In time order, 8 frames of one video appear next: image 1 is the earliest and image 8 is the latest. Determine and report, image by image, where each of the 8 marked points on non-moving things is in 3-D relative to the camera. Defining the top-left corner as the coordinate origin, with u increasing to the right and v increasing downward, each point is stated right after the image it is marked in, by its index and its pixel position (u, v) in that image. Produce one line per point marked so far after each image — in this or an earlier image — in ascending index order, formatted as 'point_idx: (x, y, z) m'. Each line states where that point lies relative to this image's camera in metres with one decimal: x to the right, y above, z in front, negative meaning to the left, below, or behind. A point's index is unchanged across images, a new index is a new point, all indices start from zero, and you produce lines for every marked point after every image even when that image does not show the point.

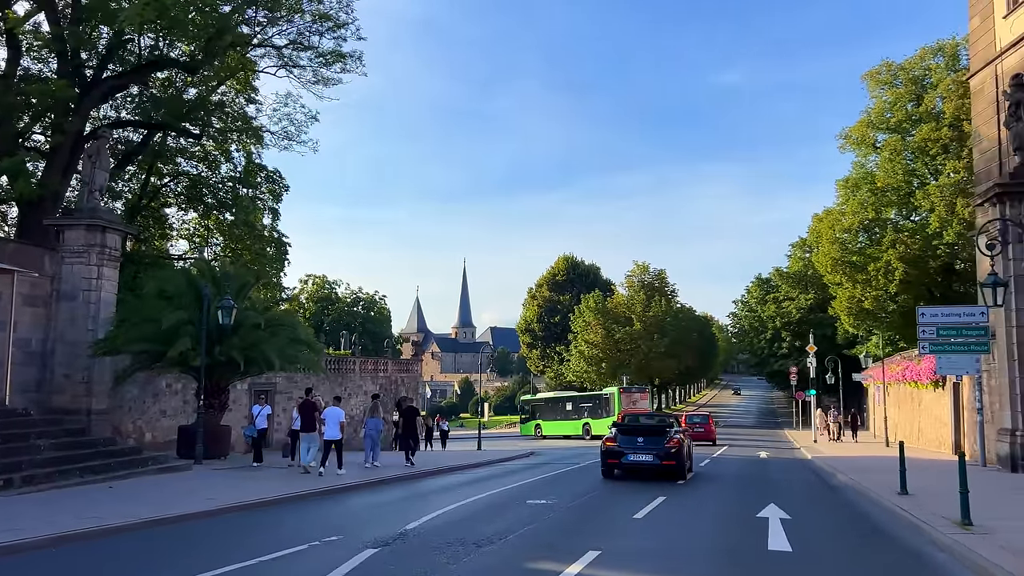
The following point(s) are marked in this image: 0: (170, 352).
0: (-7.3, -1.4, +17.6) m
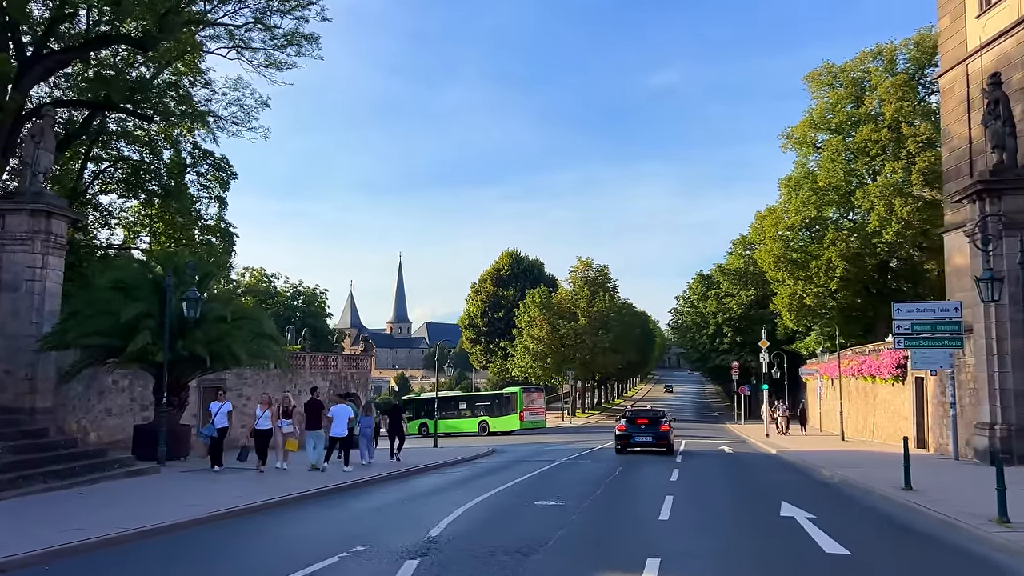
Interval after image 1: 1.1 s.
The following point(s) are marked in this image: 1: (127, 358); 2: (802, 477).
0: (-7.7, -1.2, +16.4) m
1: (-7.8, -1.4, +16.8) m
2: (+6.0, -3.9, +17.0) m
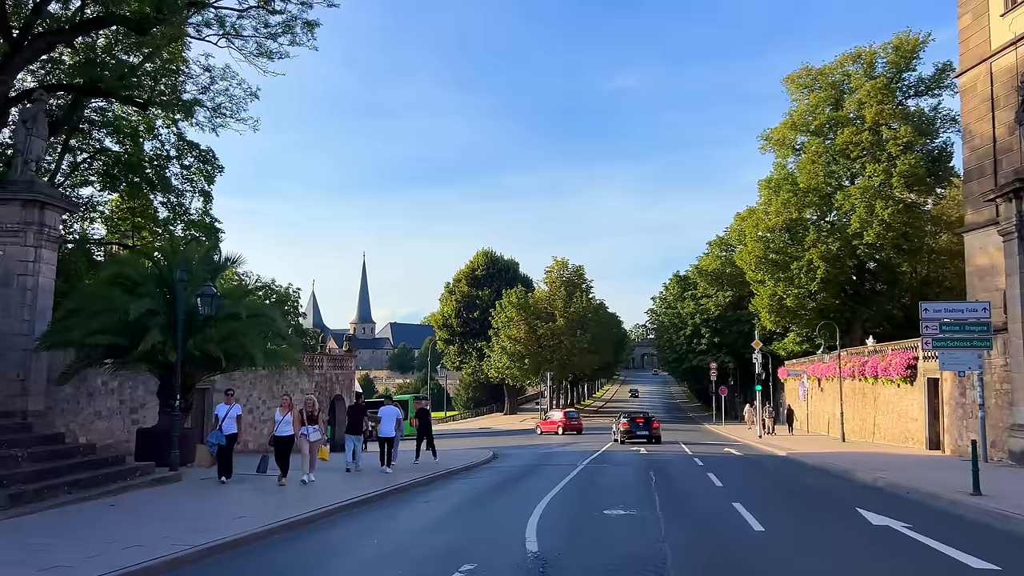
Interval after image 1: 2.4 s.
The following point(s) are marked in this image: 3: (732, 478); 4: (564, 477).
0: (-7.0, -1.1, +15.4) m
1: (-7.2, -1.3, +15.7) m
2: (+6.5, -3.8, +16.6) m
3: (+4.4, -4.0, +16.9) m
4: (+1.5, -4.0, +16.2) m
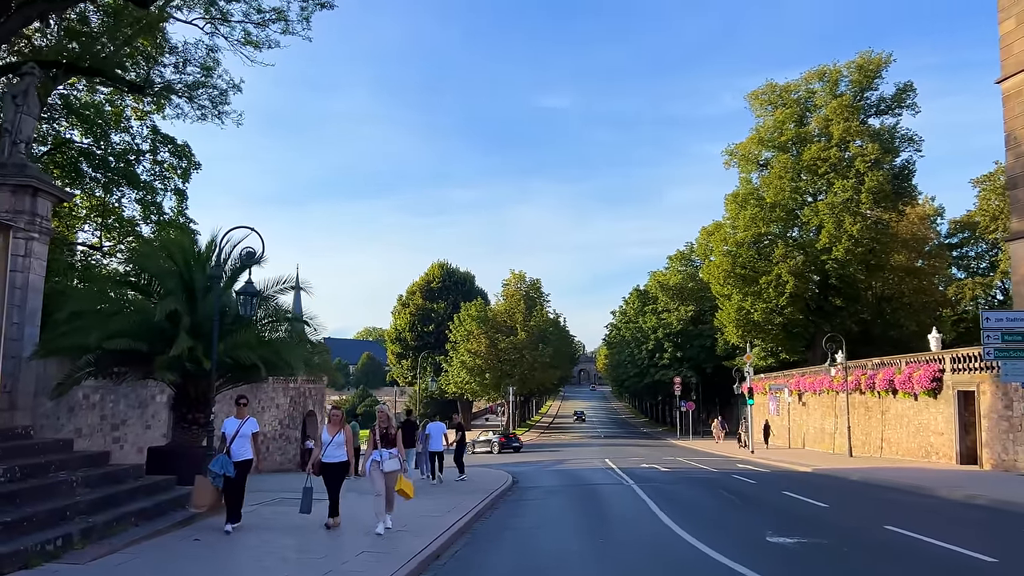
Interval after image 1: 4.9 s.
0: (-5.7, -1.0, +13.4) m
1: (-5.9, -1.3, +13.7) m
2: (+7.7, -4.0, +15.7) m
3: (+5.6, -4.1, +15.8) m
4: (+2.7, -4.0, +14.8) m
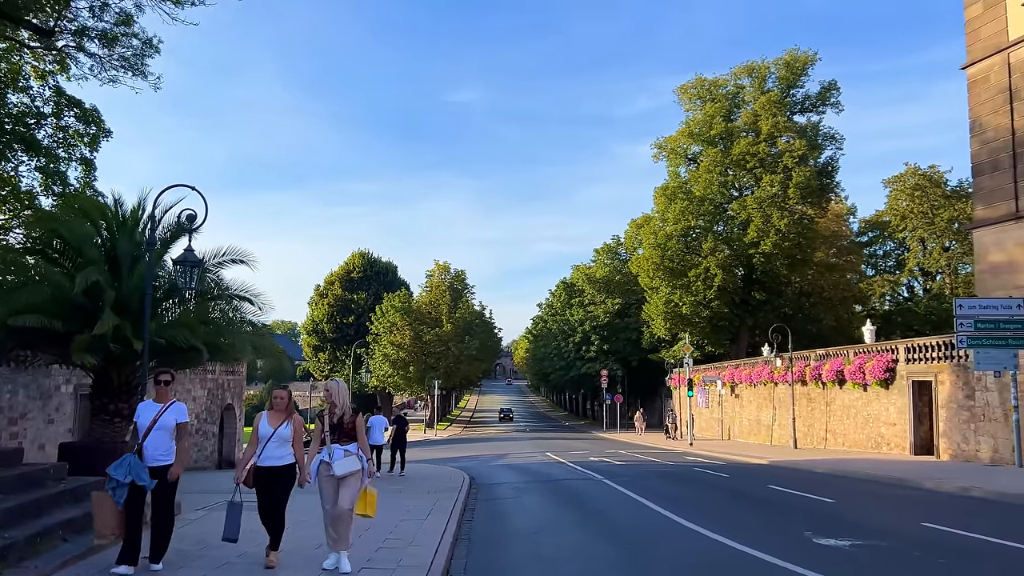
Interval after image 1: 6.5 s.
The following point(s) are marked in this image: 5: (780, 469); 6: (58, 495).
0: (-5.9, -0.6, +11.3) m
1: (-6.2, -0.8, +11.6) m
2: (+7.1, -3.6, +15.0) m
3: (+5.0, -3.7, +14.9) m
4: (+2.2, -3.7, +13.6) m
5: (+6.4, -4.3, +19.5) m
6: (-4.2, -1.9, +7.6) m
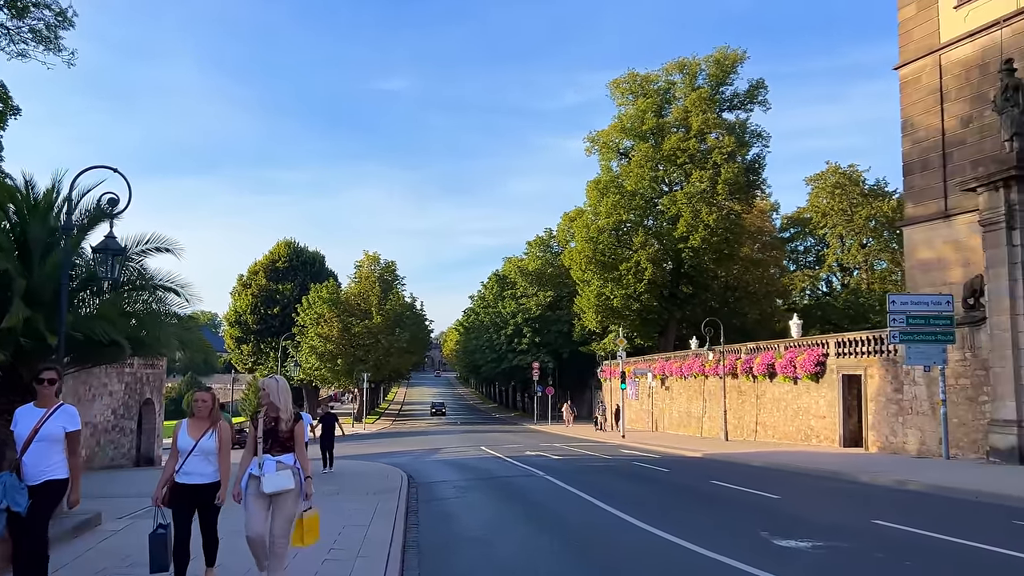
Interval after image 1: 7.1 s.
0: (-6.5, -0.4, +10.3) m
1: (-6.8, -0.7, +10.6) m
2: (+6.1, -3.6, +15.2) m
3: (+3.9, -3.6, +14.9) m
4: (+1.3, -3.6, +13.4) m
5: (+5.0, -4.2, +19.6) m
6: (-4.6, -1.8, +6.8) m
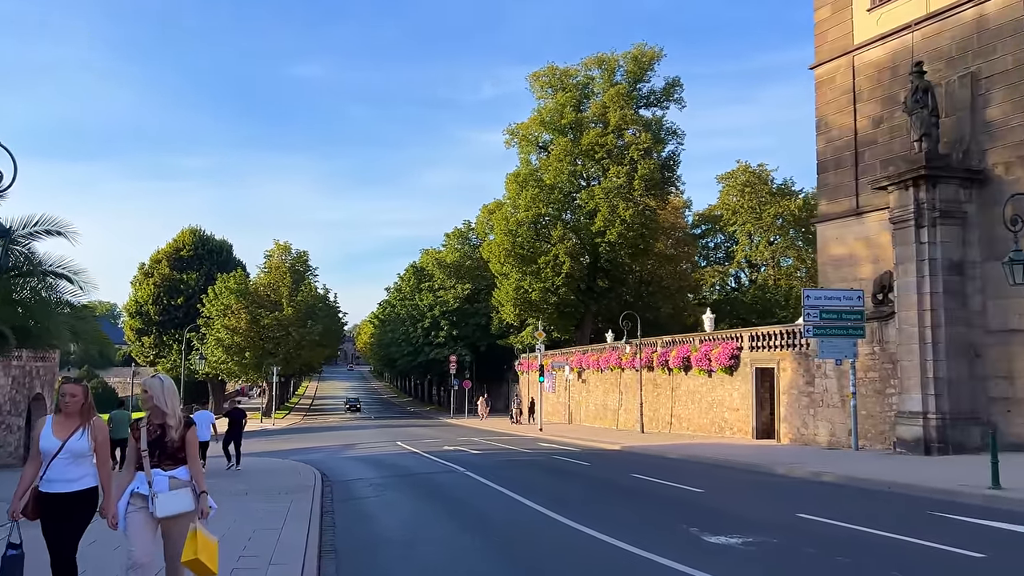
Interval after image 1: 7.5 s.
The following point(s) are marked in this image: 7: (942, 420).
0: (-7.4, -0.2, +9.2) m
1: (-7.8, -0.5, +9.4) m
2: (+4.6, -3.5, +15.4) m
3: (+2.5, -3.5, +14.9) m
4: (0.0, -3.4, +13.1) m
5: (+3.0, -4.0, +19.6) m
6: (-5.1, -1.7, +5.9) m
7: (+9.1, -2.8, +17.3) m
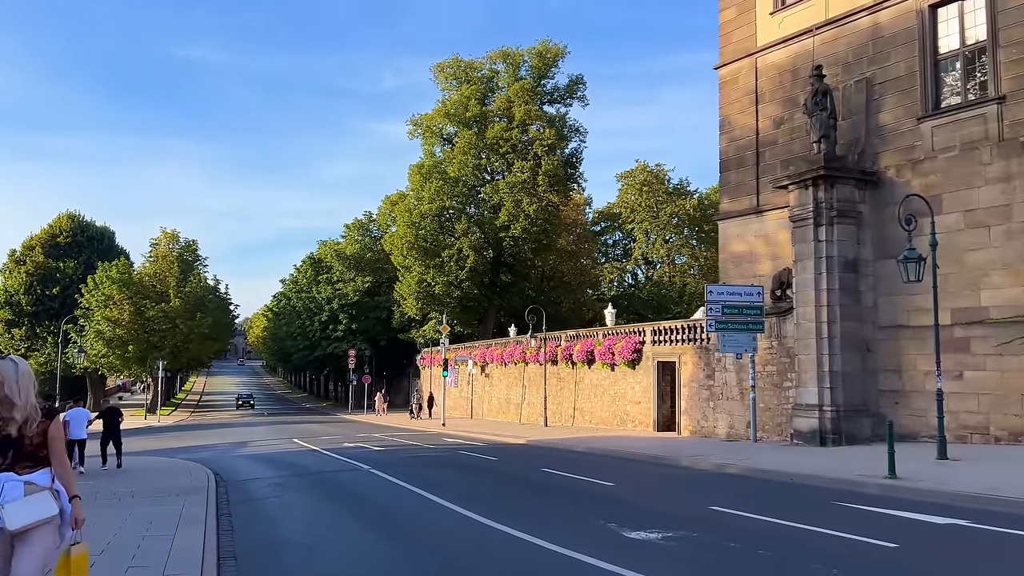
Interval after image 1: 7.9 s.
0: (-8.3, 0.0, +7.9) m
1: (-8.6, -0.3, +8.1) m
2: (+2.8, -3.4, +15.5) m
3: (+0.8, -3.4, +14.8) m
4: (-1.4, -3.3, +12.7) m
5: (+0.8, -3.9, +19.5) m
6: (-5.6, -1.5, +4.9) m
7: (+7.1, -2.7, +18.0) m
